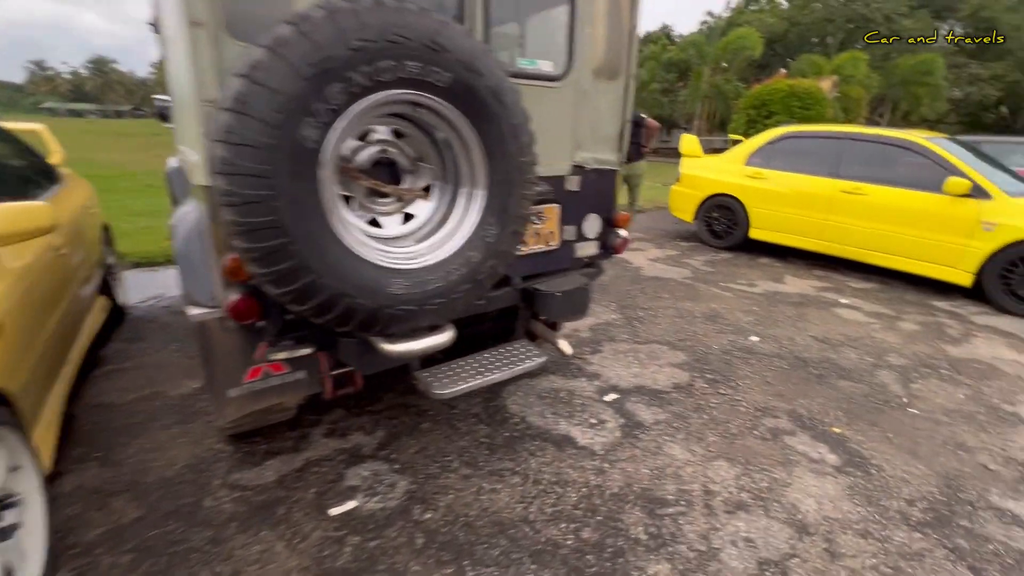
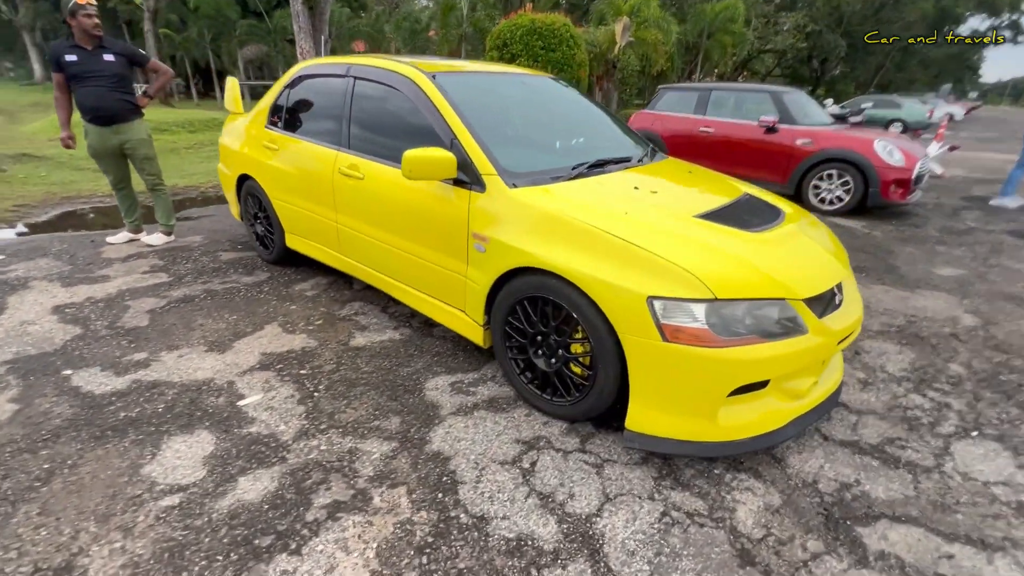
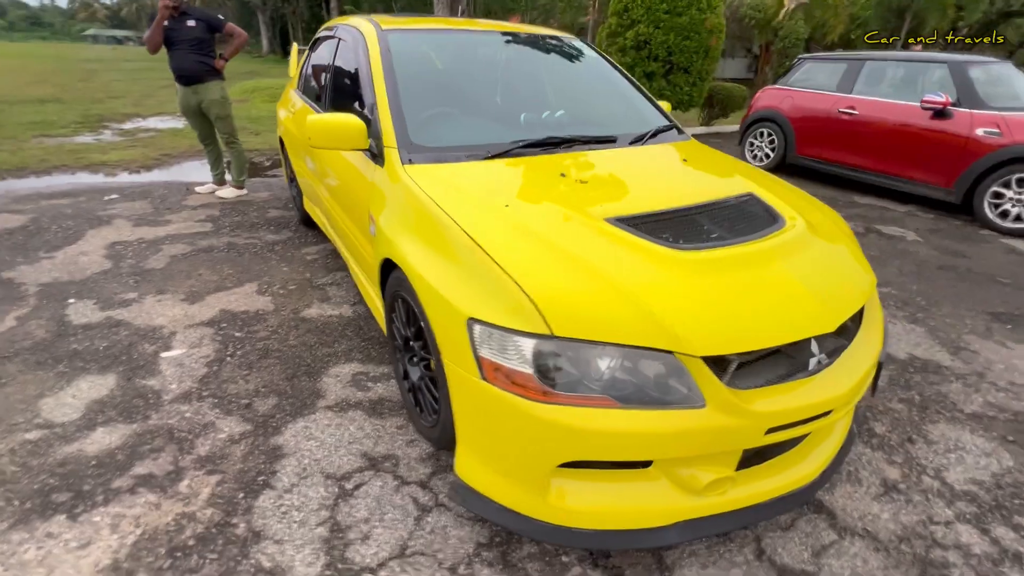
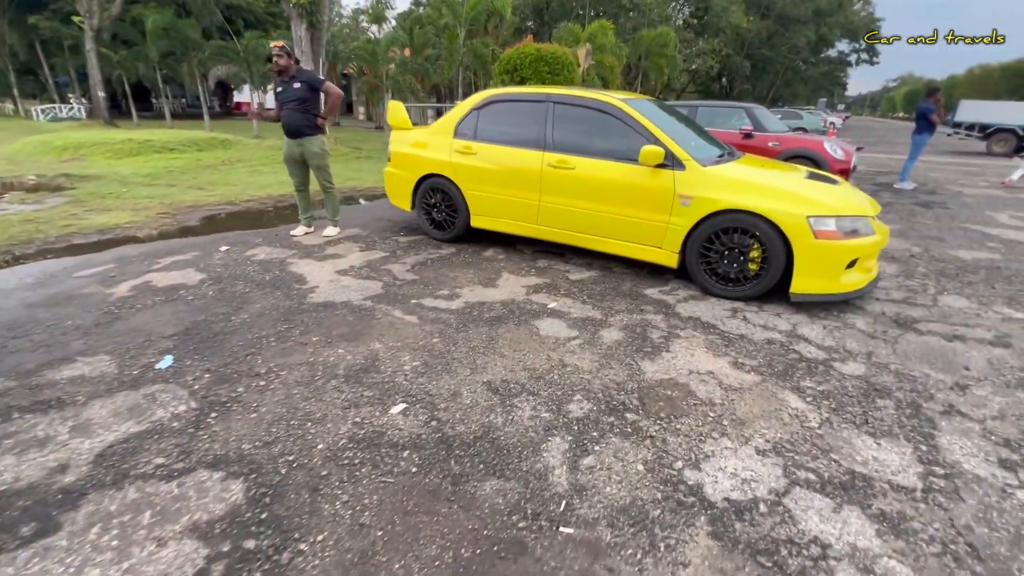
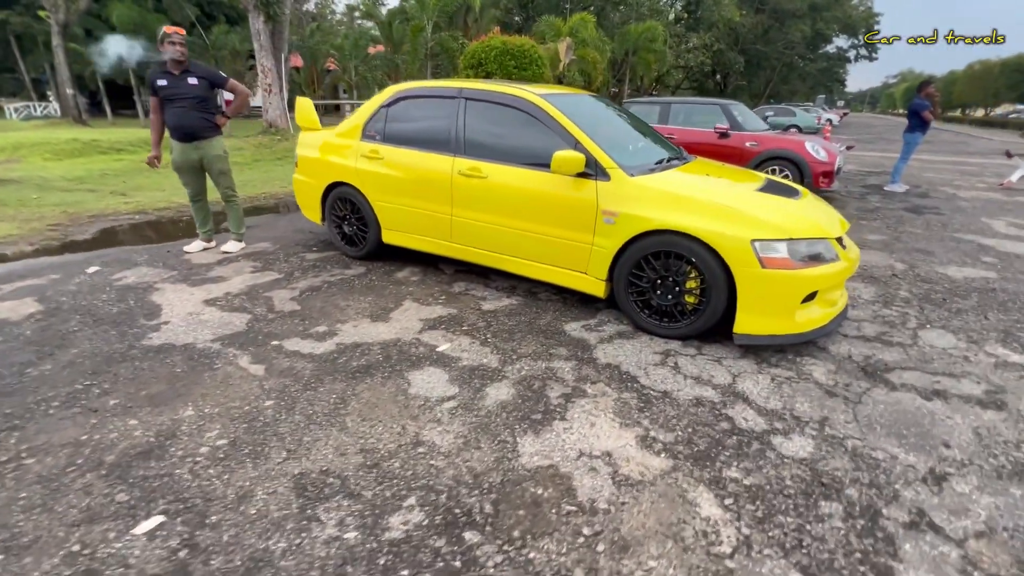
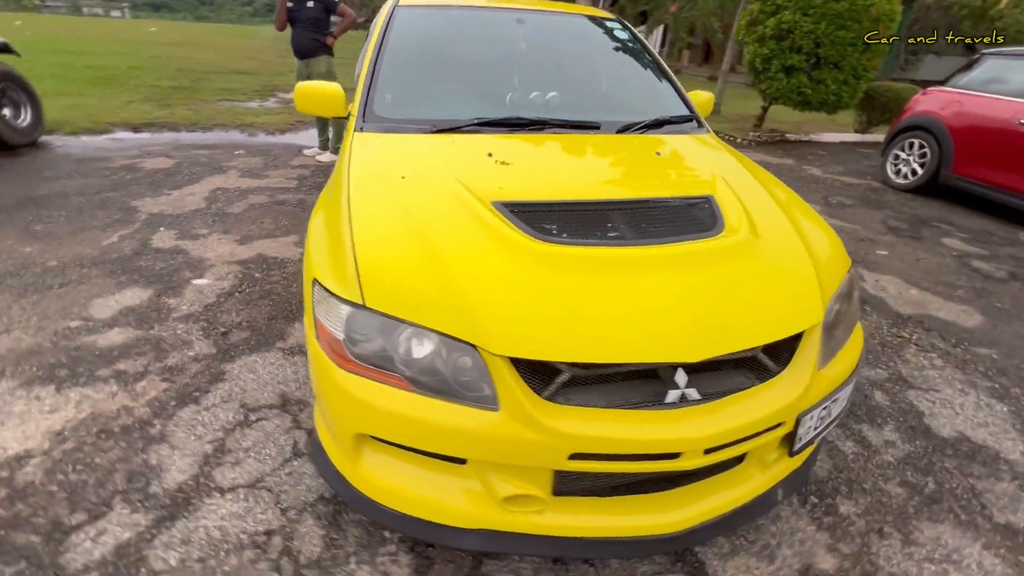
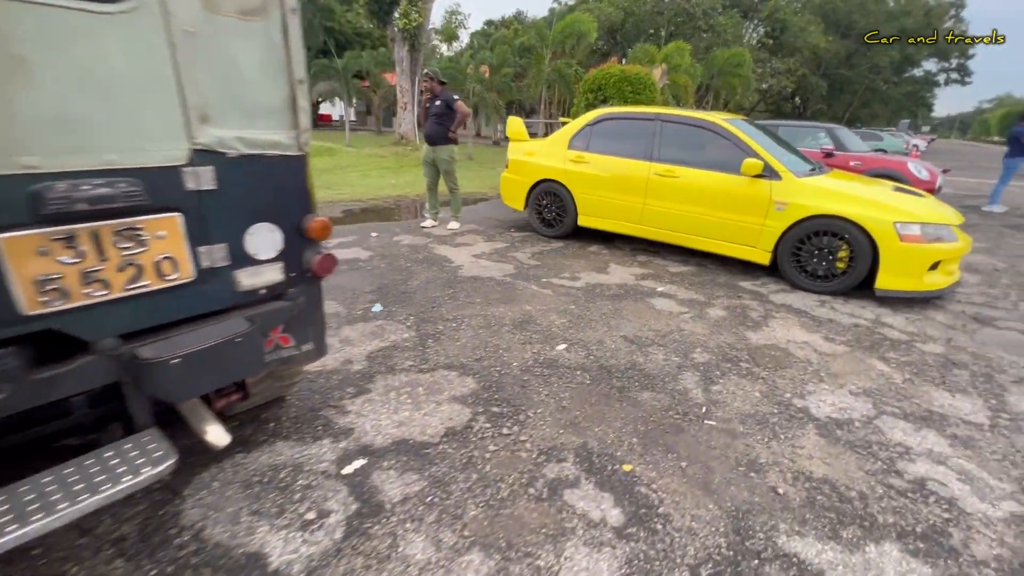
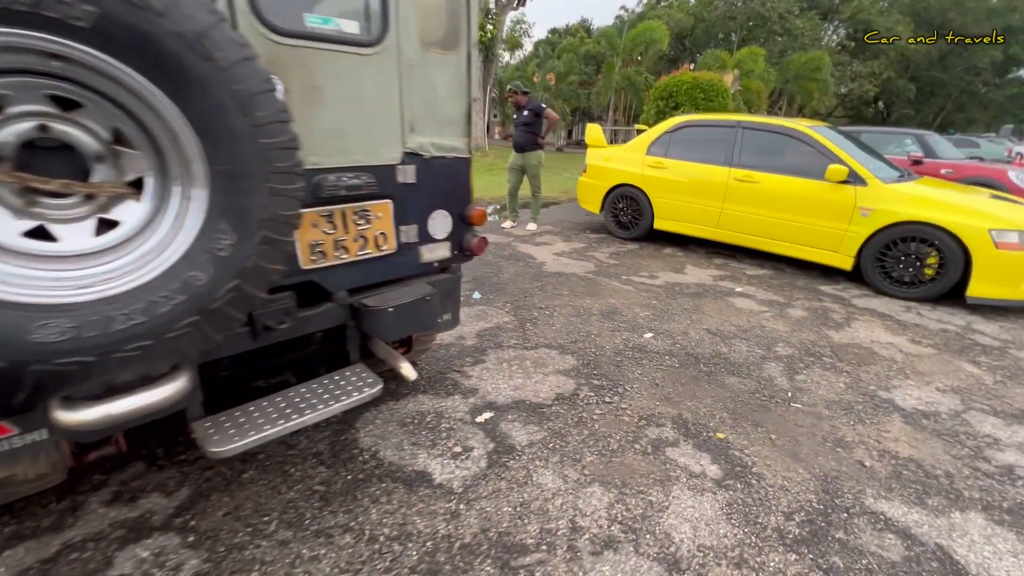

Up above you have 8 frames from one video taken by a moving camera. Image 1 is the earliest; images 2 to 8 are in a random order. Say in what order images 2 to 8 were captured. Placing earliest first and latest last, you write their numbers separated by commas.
8, 7, 4, 5, 2, 3, 6
